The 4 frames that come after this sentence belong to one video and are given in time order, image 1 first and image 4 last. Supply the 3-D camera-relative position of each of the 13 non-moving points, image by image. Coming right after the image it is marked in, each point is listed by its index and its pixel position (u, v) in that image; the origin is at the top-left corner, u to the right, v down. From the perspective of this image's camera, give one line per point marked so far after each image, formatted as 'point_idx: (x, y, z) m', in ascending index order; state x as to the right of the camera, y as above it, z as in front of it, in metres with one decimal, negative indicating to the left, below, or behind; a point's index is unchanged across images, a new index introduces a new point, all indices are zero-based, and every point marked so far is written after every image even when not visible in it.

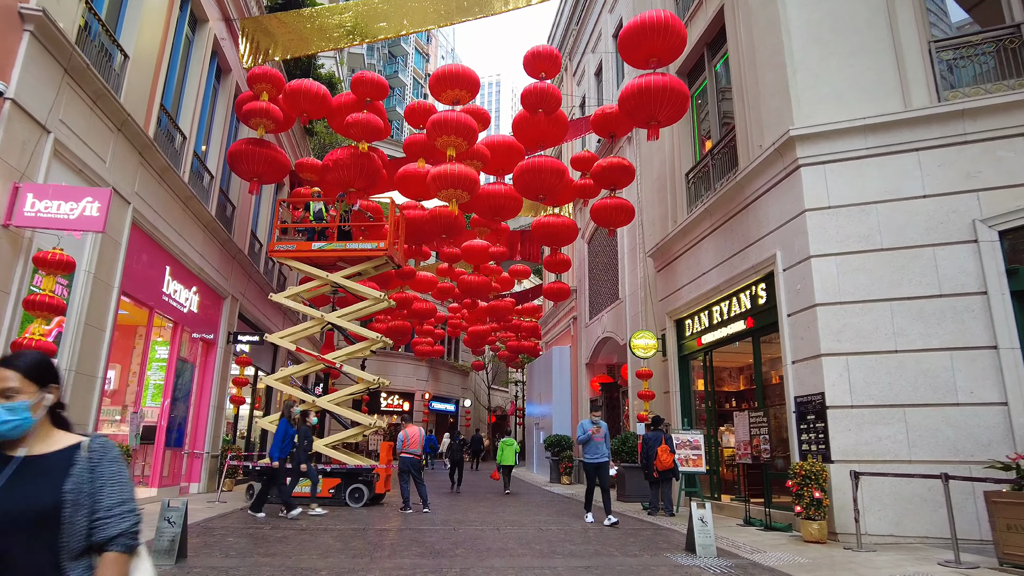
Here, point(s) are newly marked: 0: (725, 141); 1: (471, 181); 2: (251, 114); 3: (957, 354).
0: (+3.3, +2.3, +10.2) m
1: (-0.8, +1.7, +10.0) m
2: (-4.1, +2.7, +10.3) m
3: (+4.5, -0.7, +6.7) m
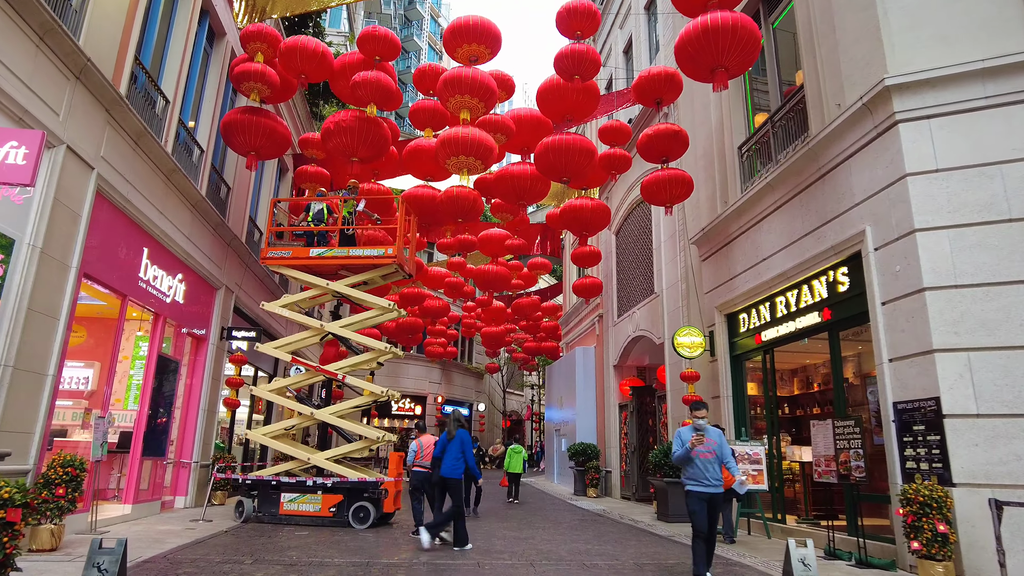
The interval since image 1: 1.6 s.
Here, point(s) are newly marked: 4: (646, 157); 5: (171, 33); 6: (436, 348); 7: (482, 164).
0: (+3.7, +2.4, +8.8) m
1: (-0.4, +1.8, +8.7) m
2: (-3.7, +2.9, +9.0) m
3: (+4.8, -0.5, +5.3) m
4: (+1.9, +2.0, +10.0) m
5: (-4.7, +3.5, +9.1) m
6: (-2.3, -1.8, +19.7) m
7: (-0.5, +1.7, +8.9) m
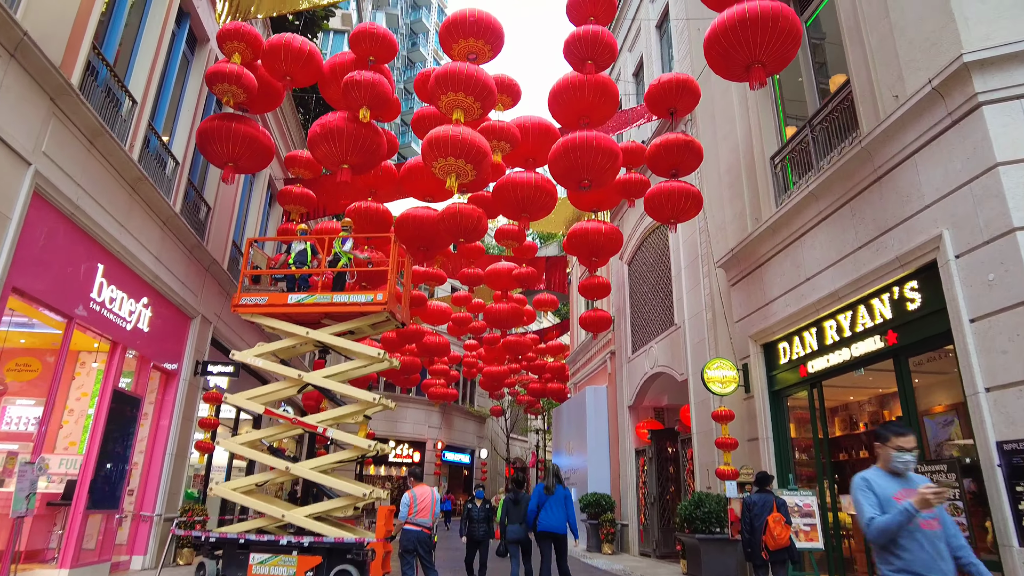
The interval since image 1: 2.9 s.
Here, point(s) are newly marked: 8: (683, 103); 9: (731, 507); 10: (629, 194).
0: (+3.8, +2.2, +7.8) m
1: (-0.3, +1.6, +7.7) m
2: (-3.6, +2.6, +8.1) m
3: (+4.9, -0.5, +4.1) m
4: (+2.0, +1.6, +9.0) m
5: (-4.6, +3.2, +8.2) m
6: (-2.1, -2.8, +18.4) m
7: (-0.4, +1.4, +7.9) m
8: (+2.4, +2.6, +9.4) m
9: (+2.6, -2.7, +8.6) m
10: (+1.8, +1.4, +9.8) m
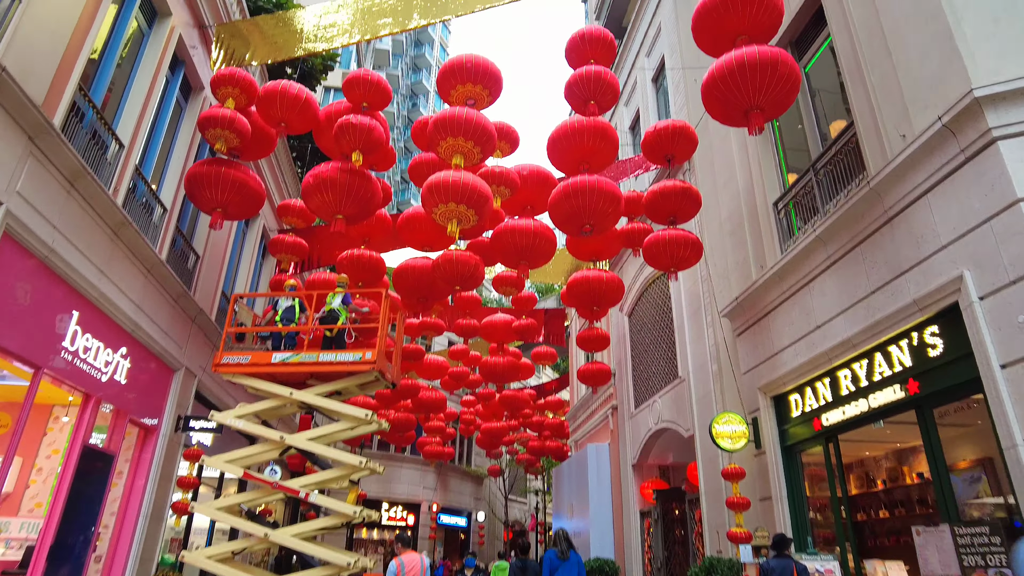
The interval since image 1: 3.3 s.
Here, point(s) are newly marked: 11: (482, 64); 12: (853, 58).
0: (+3.7, +1.6, +7.6) m
1: (-0.3, +1.0, +7.5) m
2: (-3.6, +2.0, +7.9) m
3: (+4.9, -0.7, +3.7) m
4: (+1.9, +1.0, +8.8) m
5: (-4.6, +2.6, +8.1) m
6: (-2.2, -4.3, +17.8) m
7: (-0.4, +0.8, +7.6) m
8: (+2.4, +1.9, +9.2) m
9: (+2.6, -3.3, +8.0) m
10: (+1.7, +0.7, +9.5) m
11: (-0.3, +2.6, +7.5) m
12: (+3.8, +2.5, +7.3) m
